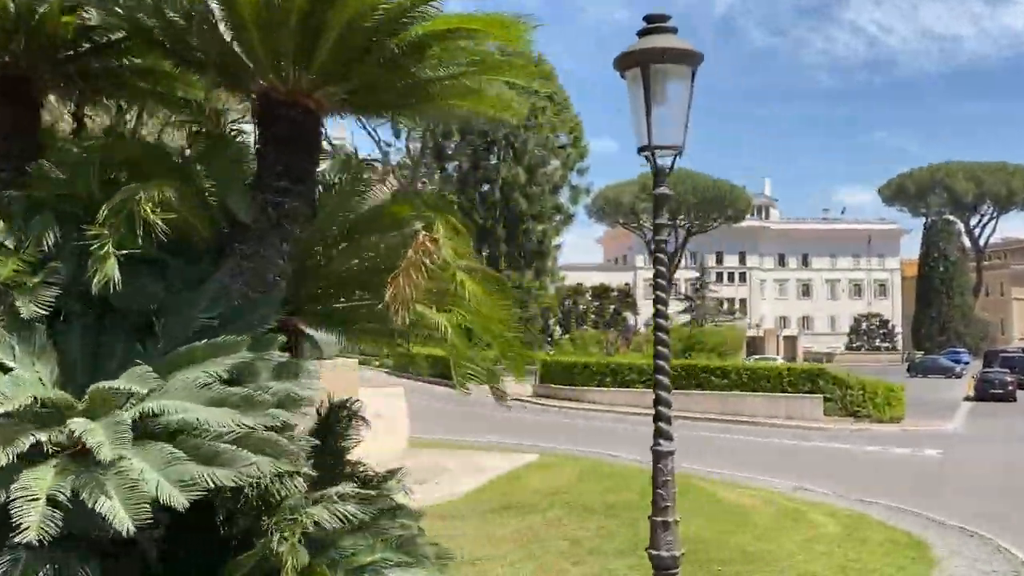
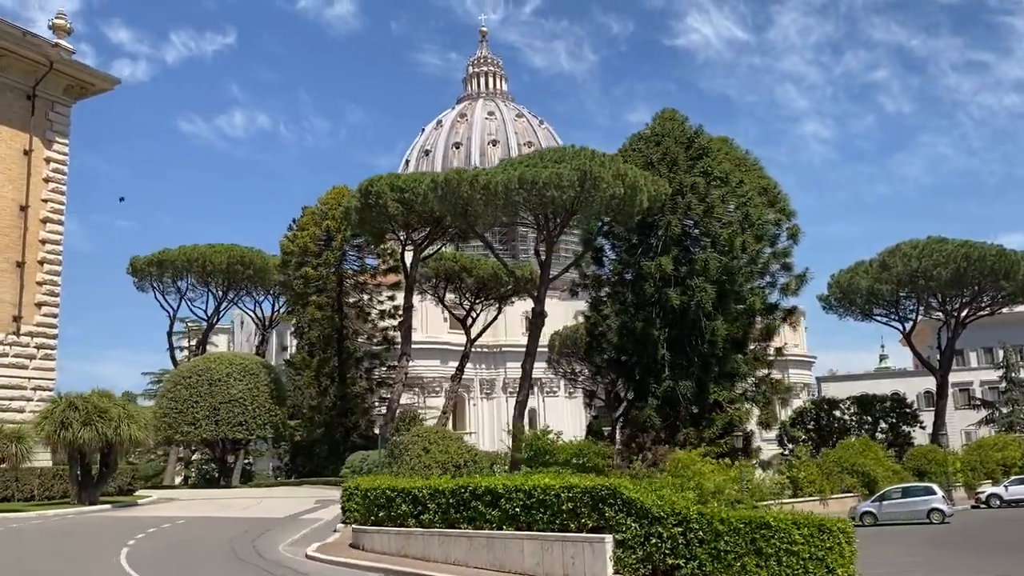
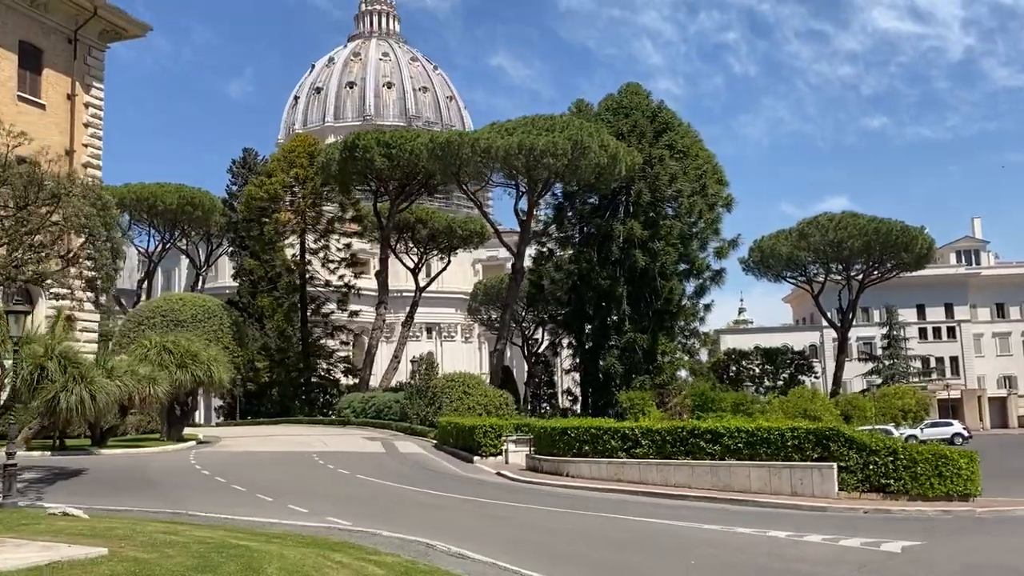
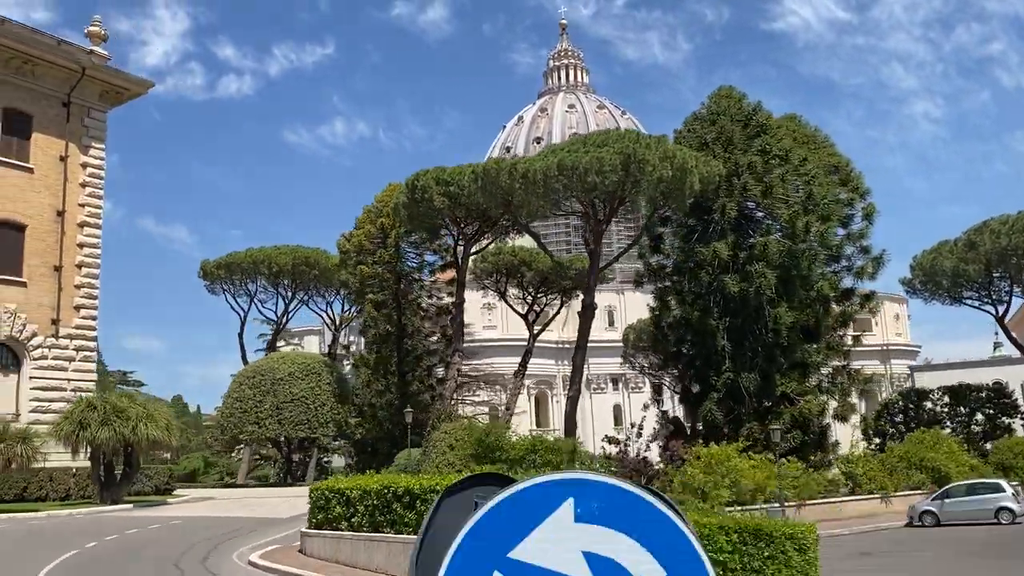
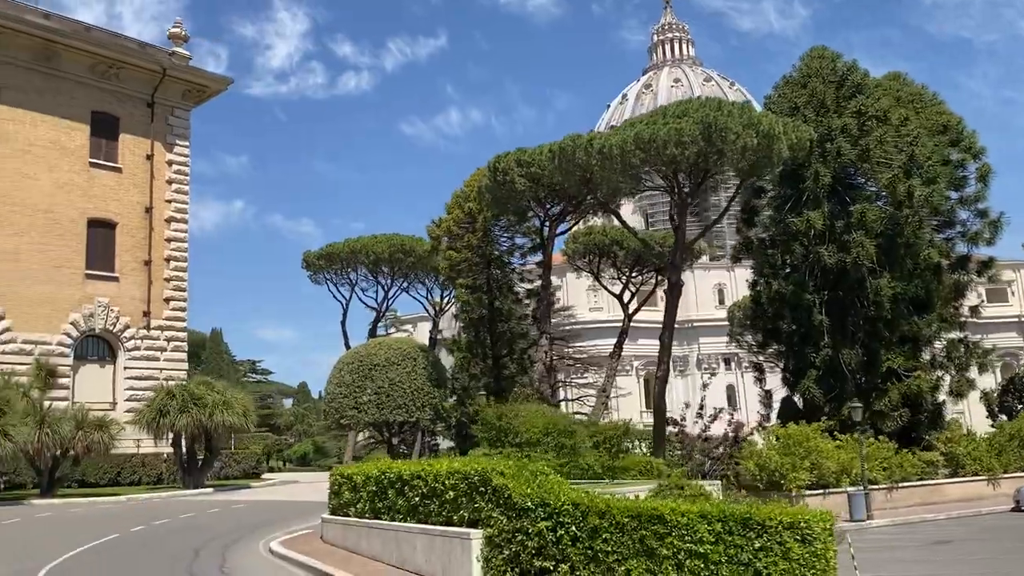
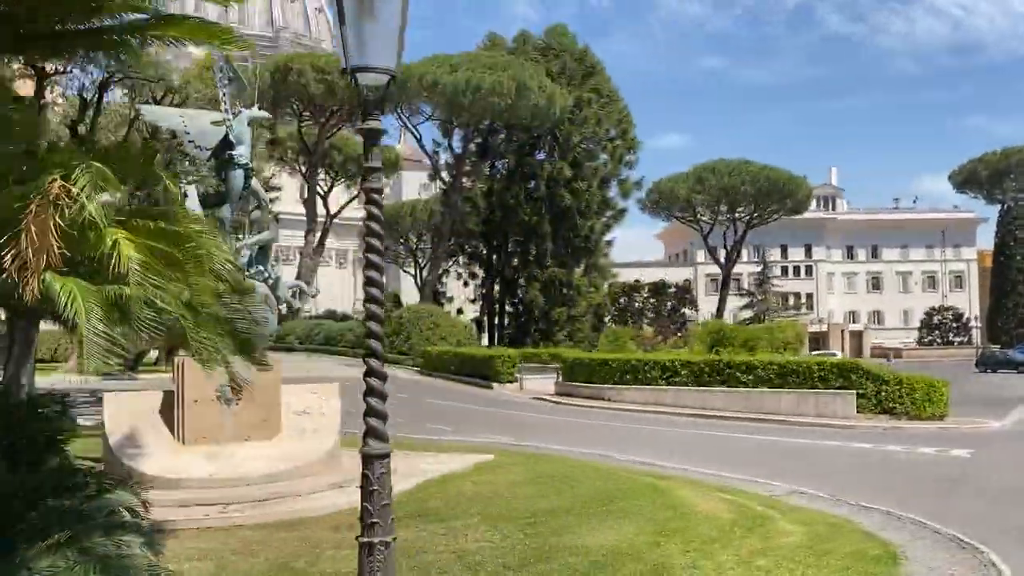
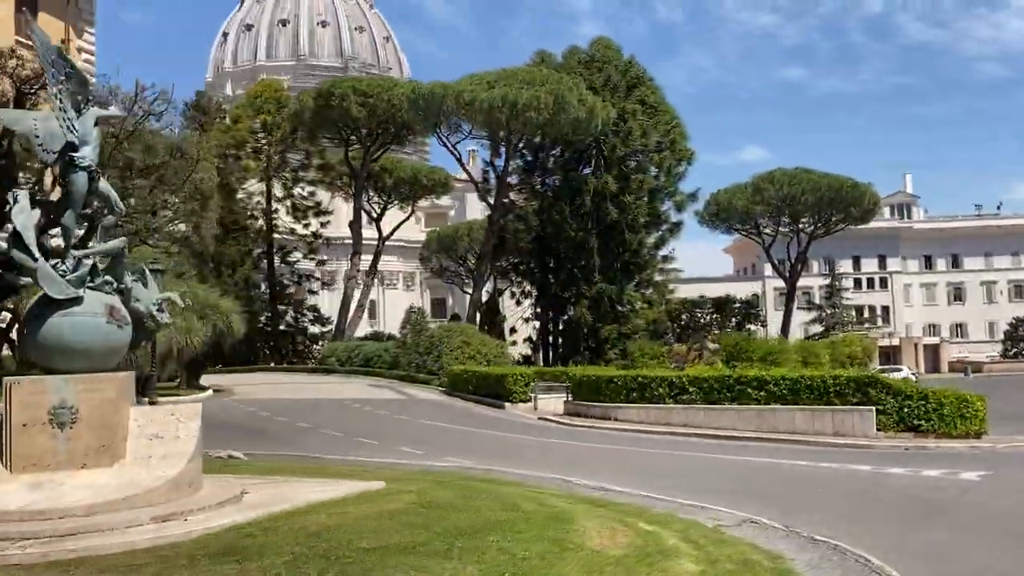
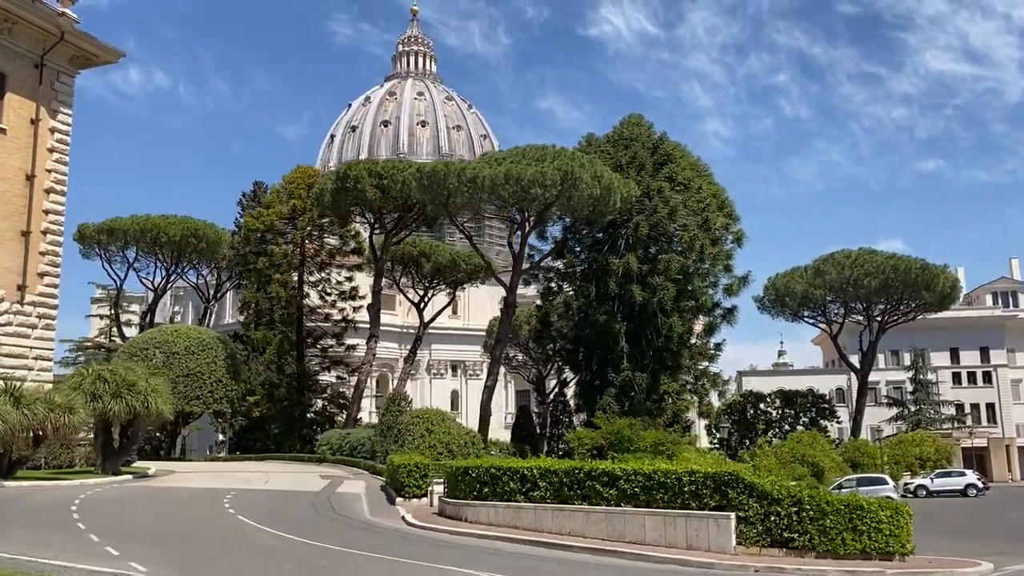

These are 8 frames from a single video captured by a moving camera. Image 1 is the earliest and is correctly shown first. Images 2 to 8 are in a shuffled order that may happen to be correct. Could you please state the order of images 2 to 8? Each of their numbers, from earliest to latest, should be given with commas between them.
6, 7, 3, 8, 2, 4, 5
